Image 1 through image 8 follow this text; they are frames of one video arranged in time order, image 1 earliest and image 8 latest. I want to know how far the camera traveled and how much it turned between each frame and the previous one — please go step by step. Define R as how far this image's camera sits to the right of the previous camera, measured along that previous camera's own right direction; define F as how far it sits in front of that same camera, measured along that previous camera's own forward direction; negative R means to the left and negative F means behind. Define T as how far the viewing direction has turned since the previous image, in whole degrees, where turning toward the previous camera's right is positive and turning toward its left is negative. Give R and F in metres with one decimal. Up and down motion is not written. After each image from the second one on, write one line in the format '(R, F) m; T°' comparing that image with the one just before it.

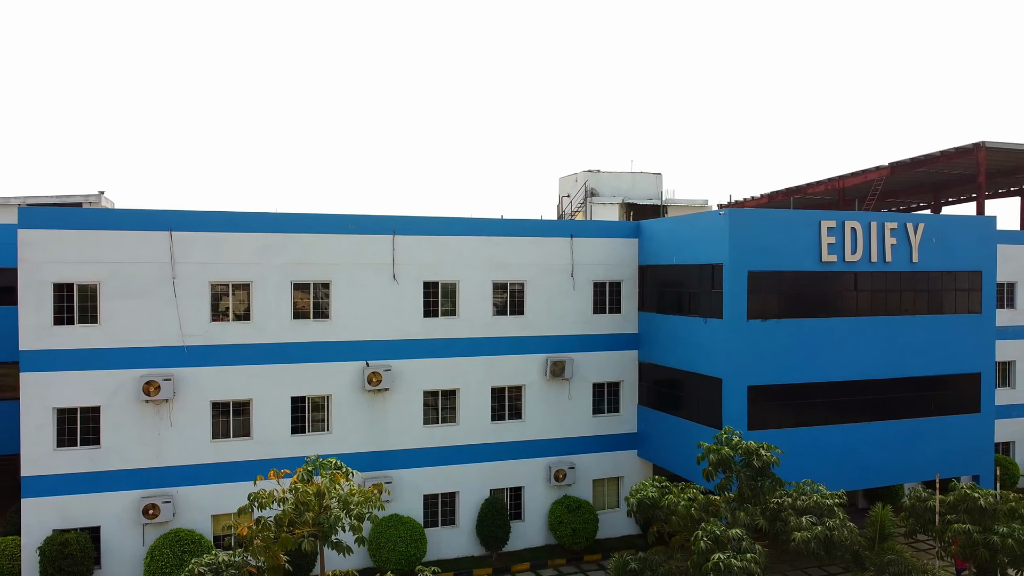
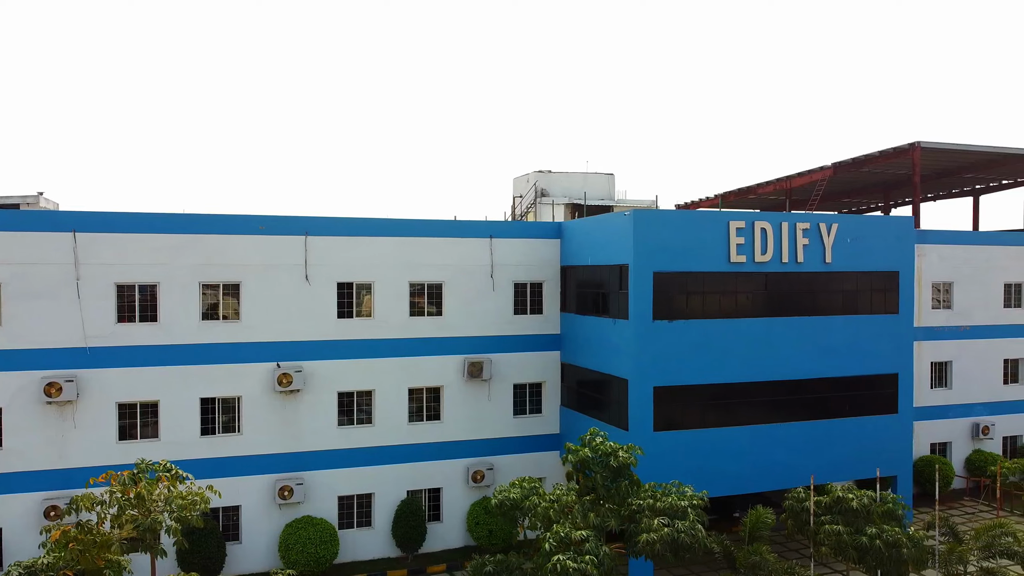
(+3.1, 0.0) m; 0°
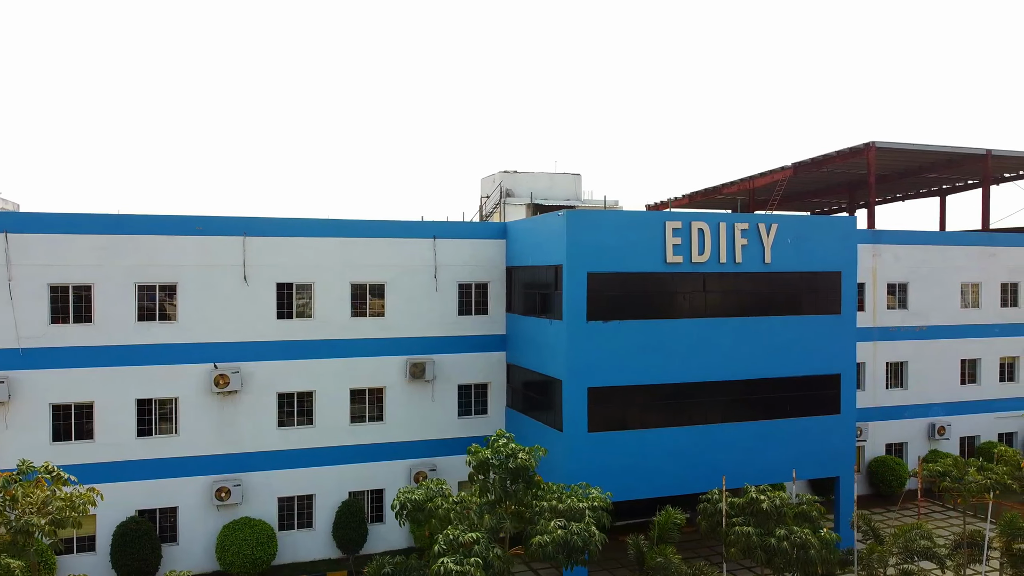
(+2.2, 0.0) m; 0°
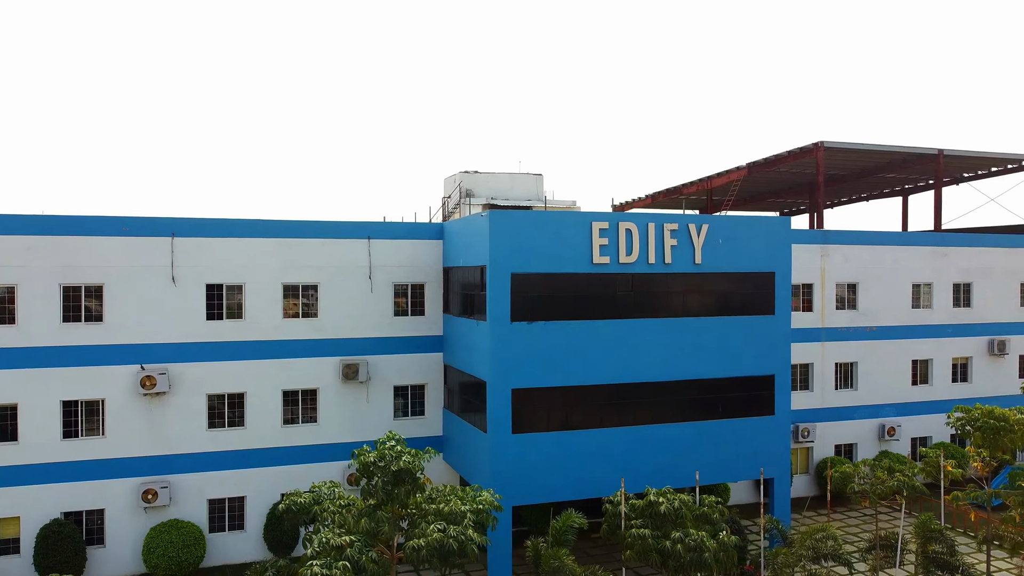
(+2.5, +0.1) m; 0°
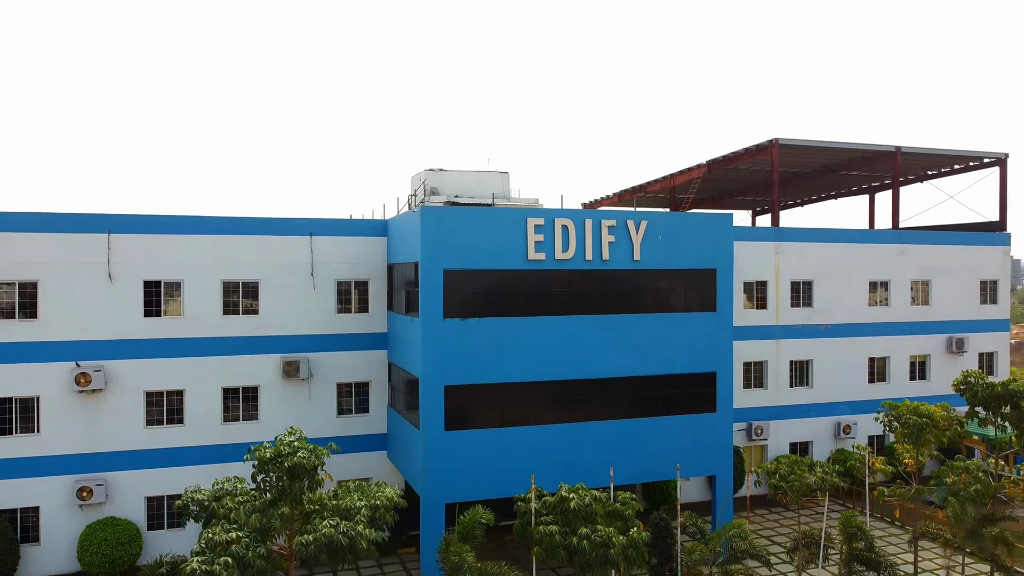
(+2.2, +0.1) m; 0°
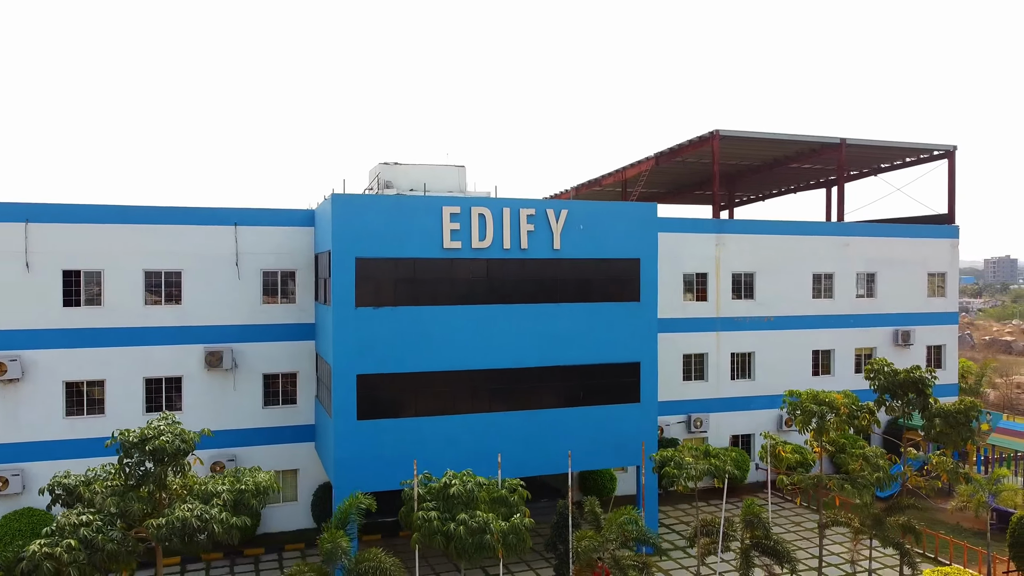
(+2.8, +0.1) m; 0°
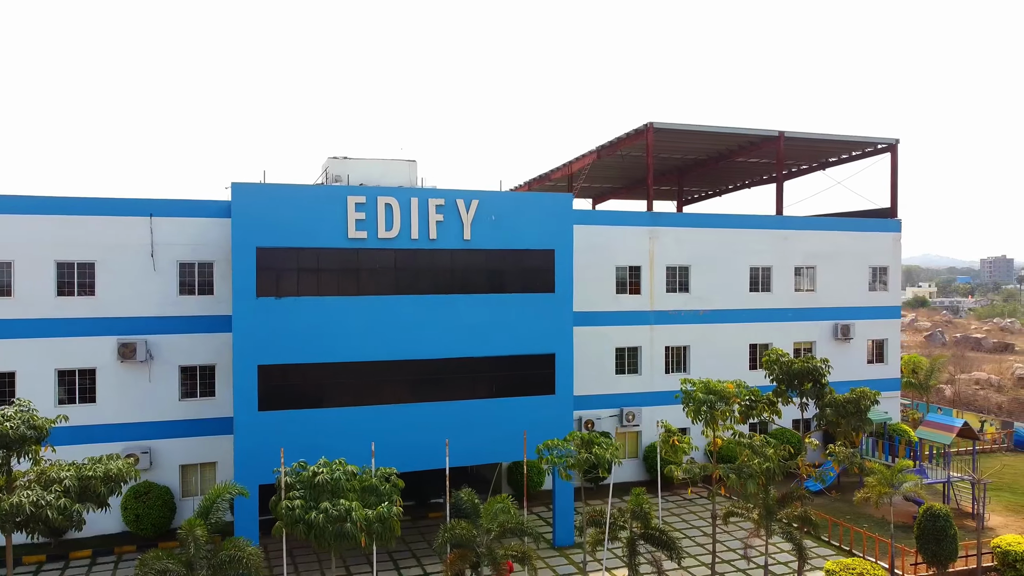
(+3.1, +0.1) m; 0°
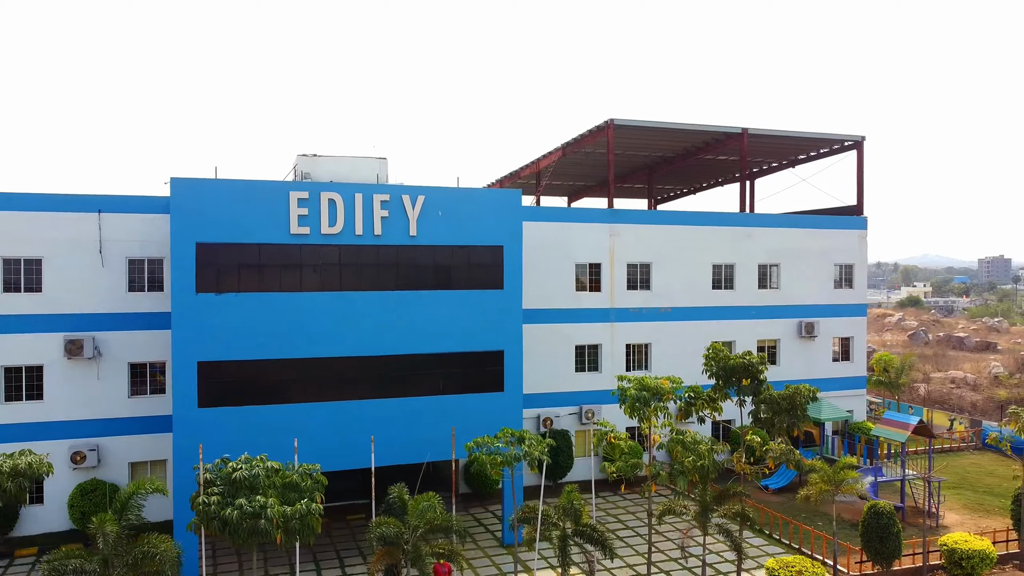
(+1.8, +0.1) m; 0°
